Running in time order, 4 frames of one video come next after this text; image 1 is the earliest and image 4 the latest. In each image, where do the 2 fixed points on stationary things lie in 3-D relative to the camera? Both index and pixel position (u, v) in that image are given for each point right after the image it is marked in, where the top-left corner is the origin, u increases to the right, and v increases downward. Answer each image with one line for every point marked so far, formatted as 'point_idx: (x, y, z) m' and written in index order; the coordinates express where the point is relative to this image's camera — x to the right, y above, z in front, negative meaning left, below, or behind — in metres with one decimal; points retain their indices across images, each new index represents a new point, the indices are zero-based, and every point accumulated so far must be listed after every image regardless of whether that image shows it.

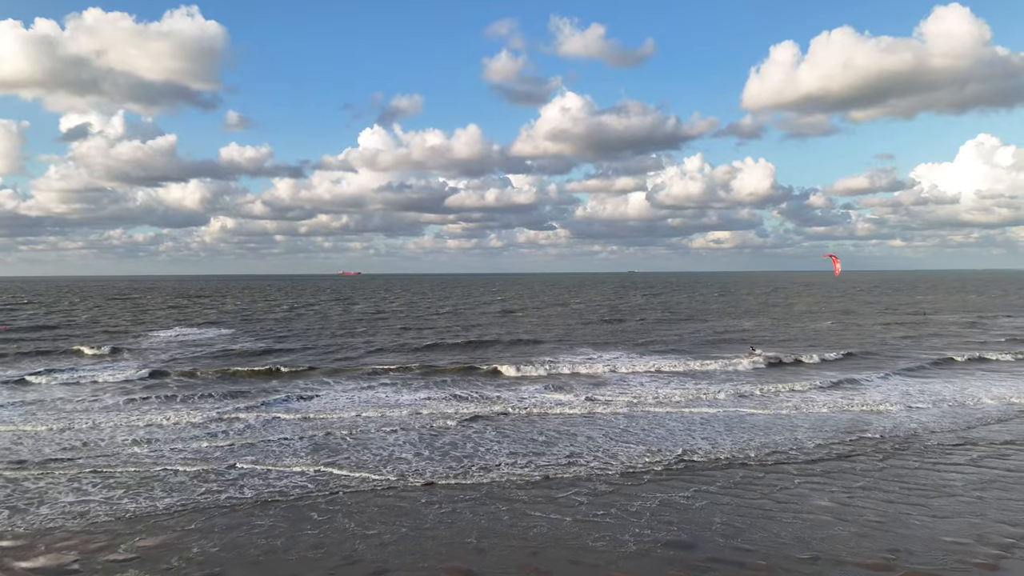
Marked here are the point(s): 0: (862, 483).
0: (+7.3, -4.0, +12.1) m
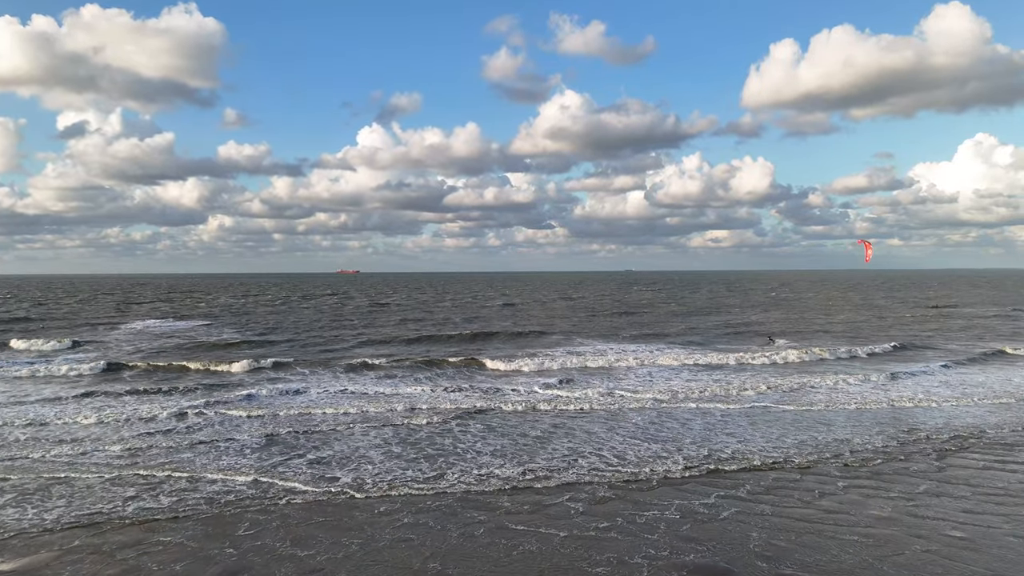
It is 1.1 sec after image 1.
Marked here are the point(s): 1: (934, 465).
0: (+7.4, -3.6, +10.4) m
1: (+8.3, -3.5, +11.4) m
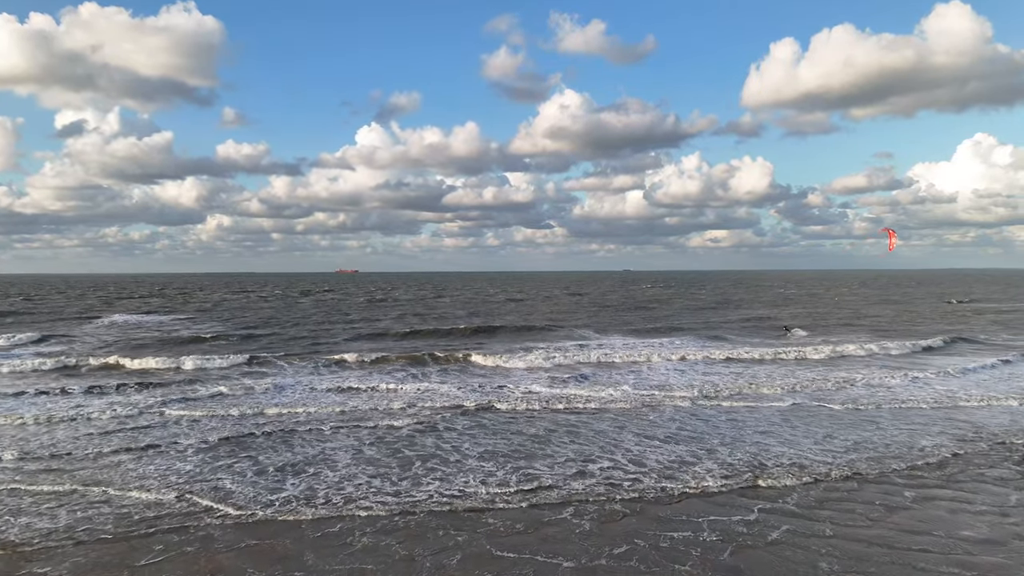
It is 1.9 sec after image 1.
0: (+8.1, -3.3, +9.4) m
1: (+9.0, -3.2, +10.4) m
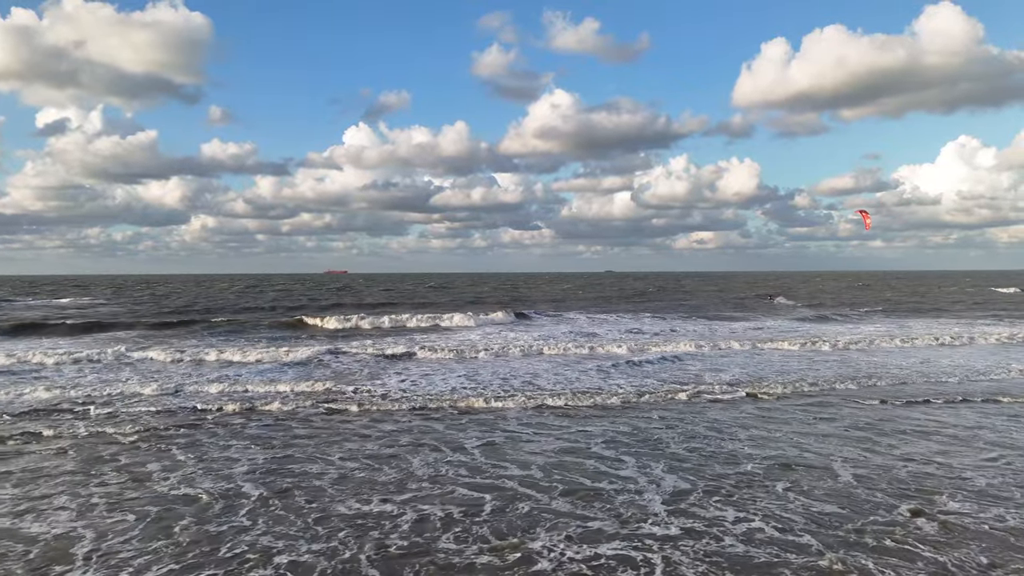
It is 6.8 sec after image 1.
0: (+11.1, -2.4, +4.7) m
1: (+12.0, -2.3, +5.7) m
